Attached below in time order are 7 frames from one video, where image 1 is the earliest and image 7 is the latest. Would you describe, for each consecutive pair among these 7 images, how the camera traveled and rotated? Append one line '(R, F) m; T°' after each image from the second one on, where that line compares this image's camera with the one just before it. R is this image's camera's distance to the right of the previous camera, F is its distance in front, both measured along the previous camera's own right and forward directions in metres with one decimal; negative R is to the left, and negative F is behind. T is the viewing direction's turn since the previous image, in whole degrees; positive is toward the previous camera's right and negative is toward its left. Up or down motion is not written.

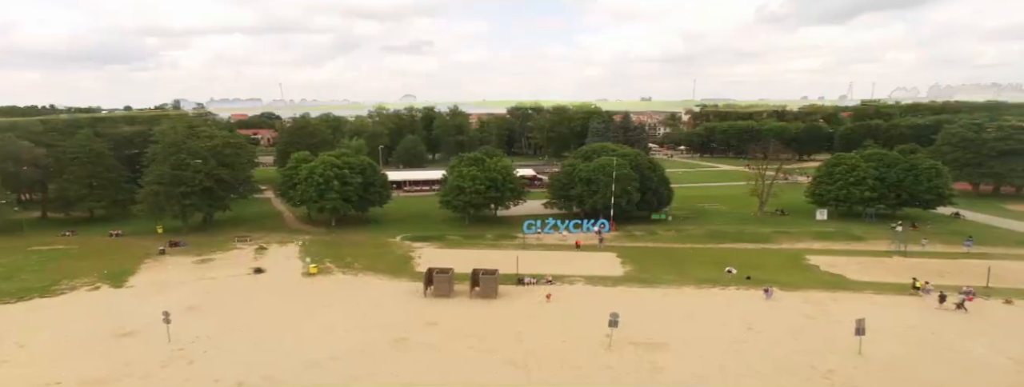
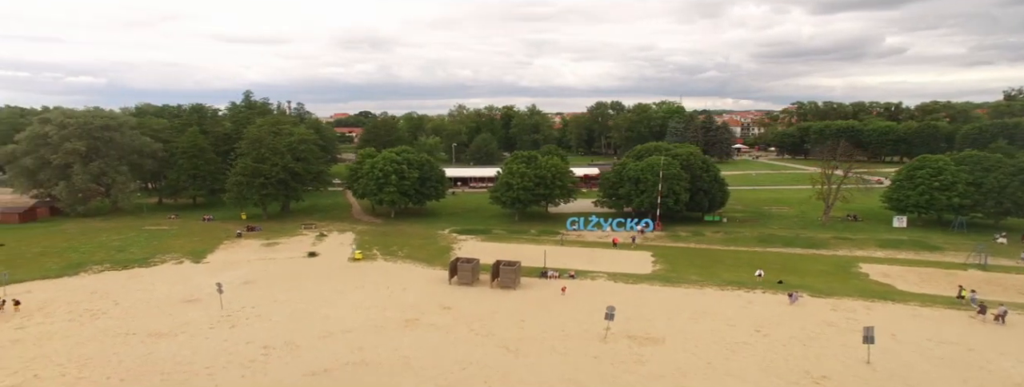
(+4.5, -1.3) m; -10°
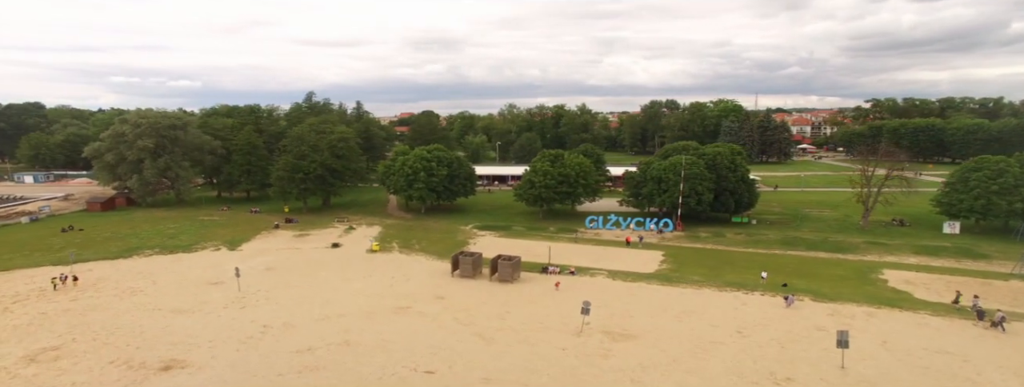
(+4.4, -1.0) m; -7°
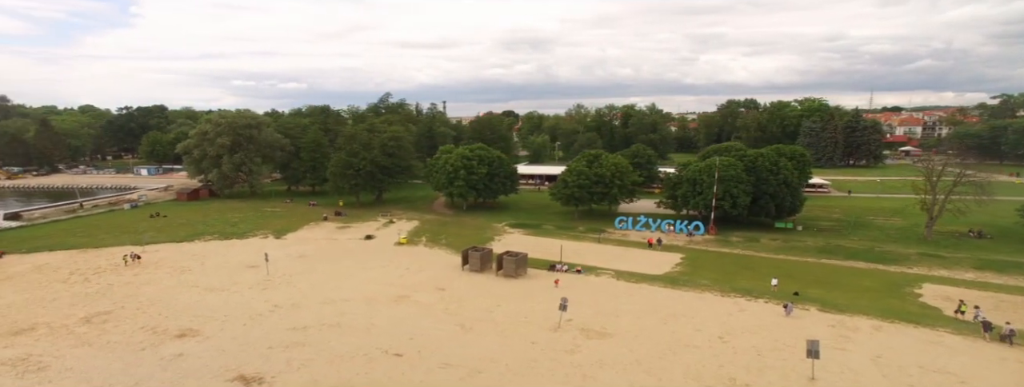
(+5.5, -0.7) m; -9°
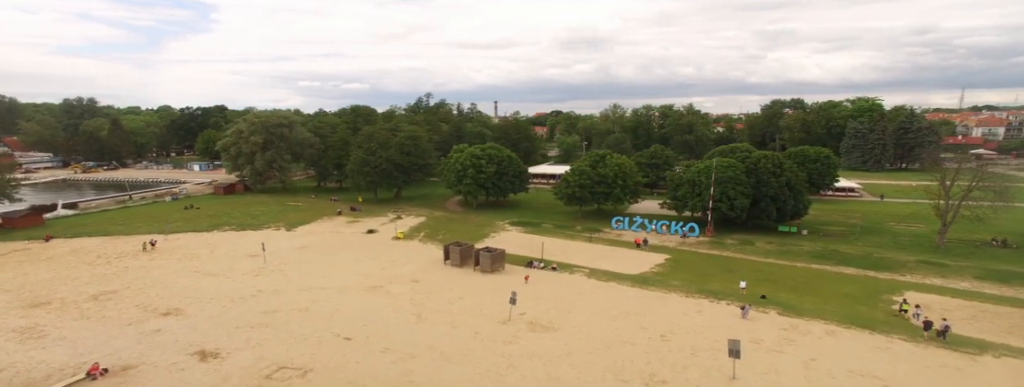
(+5.5, -1.1) m; -6°
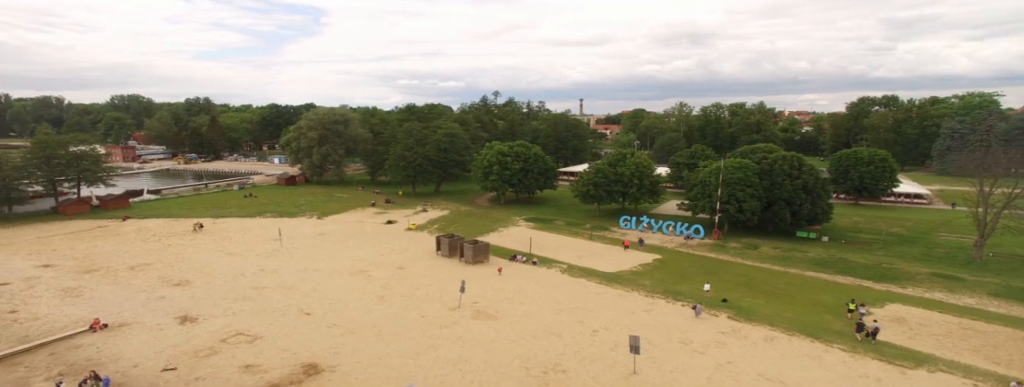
(+8.0, -1.1) m; -10°
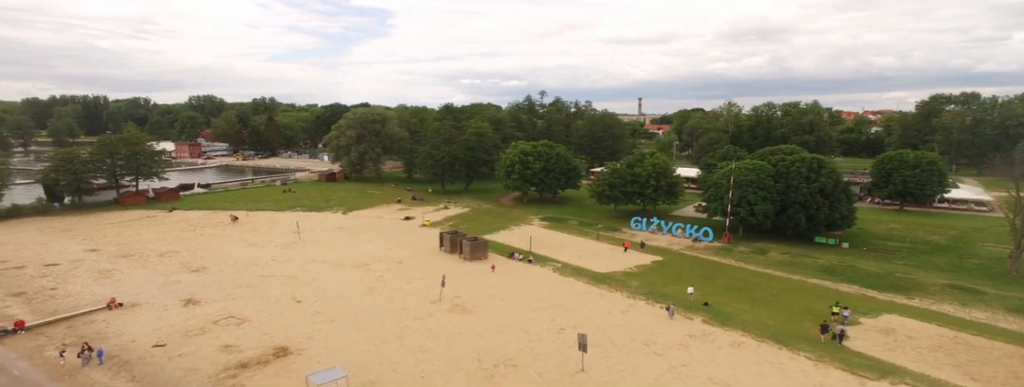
(+4.8, -0.5) m; -6°
